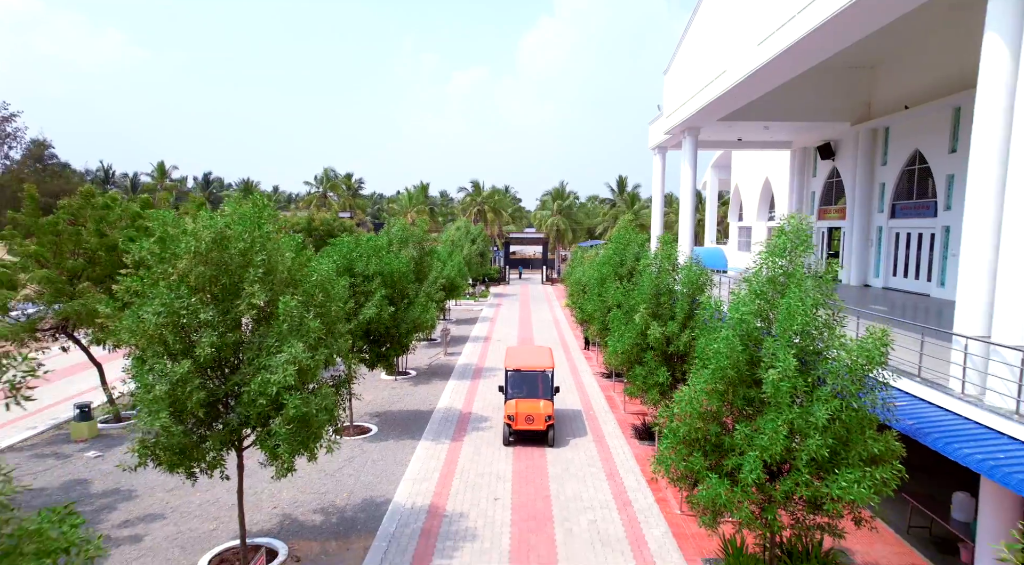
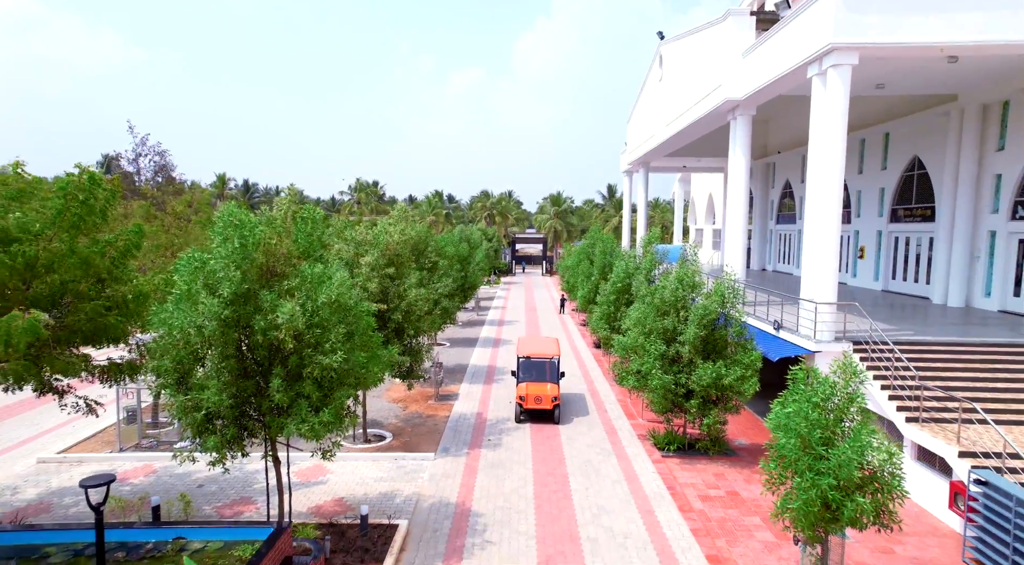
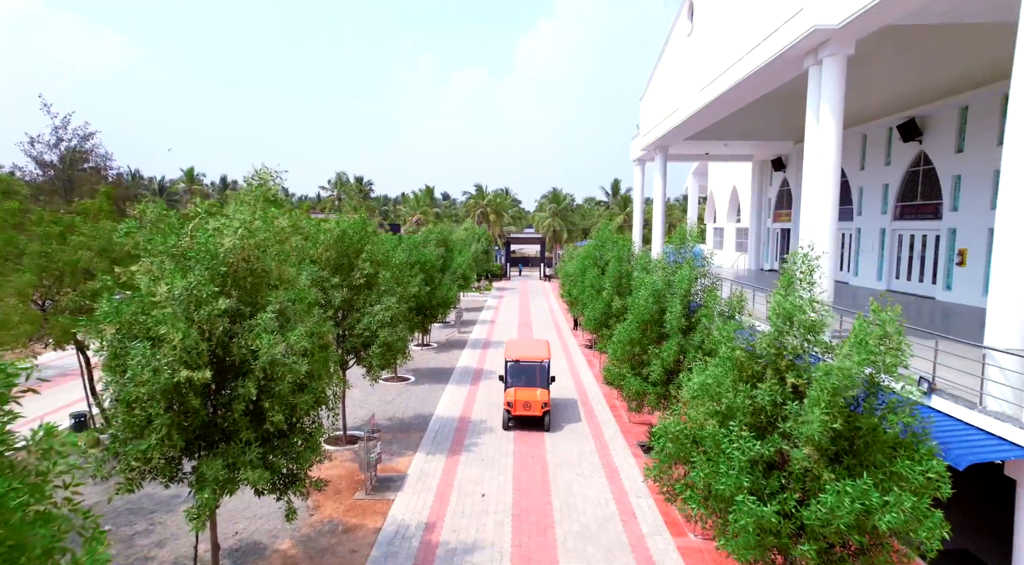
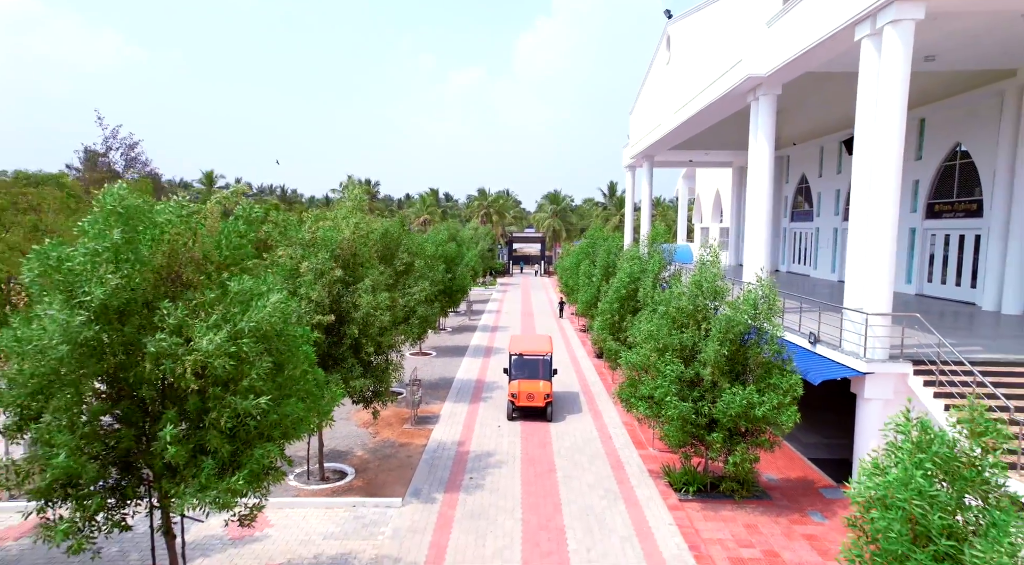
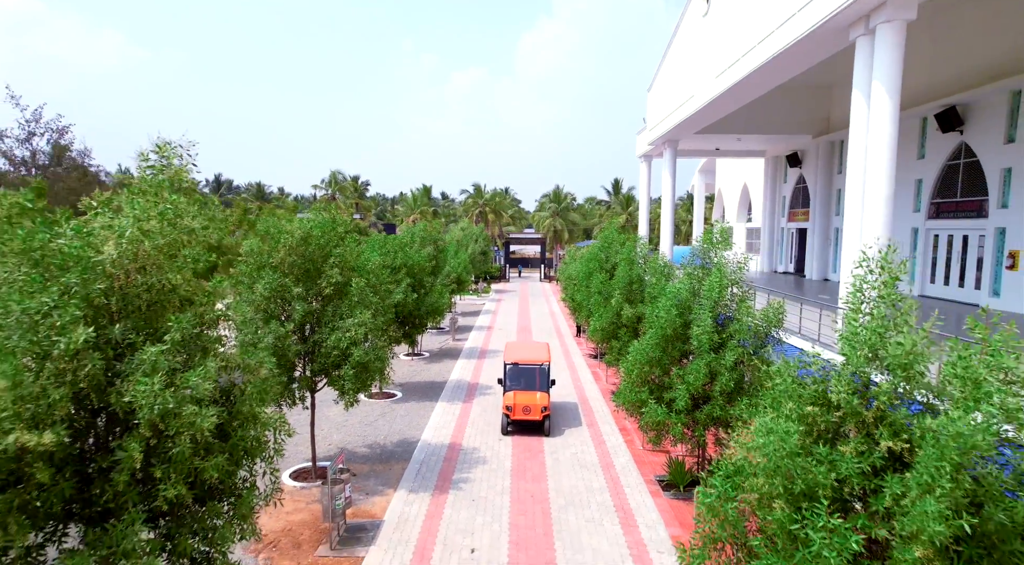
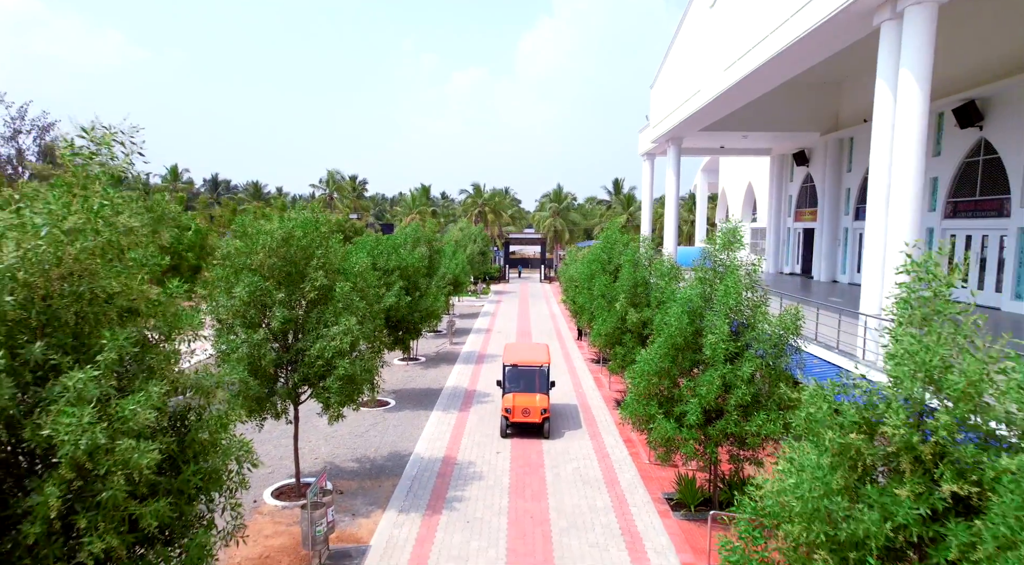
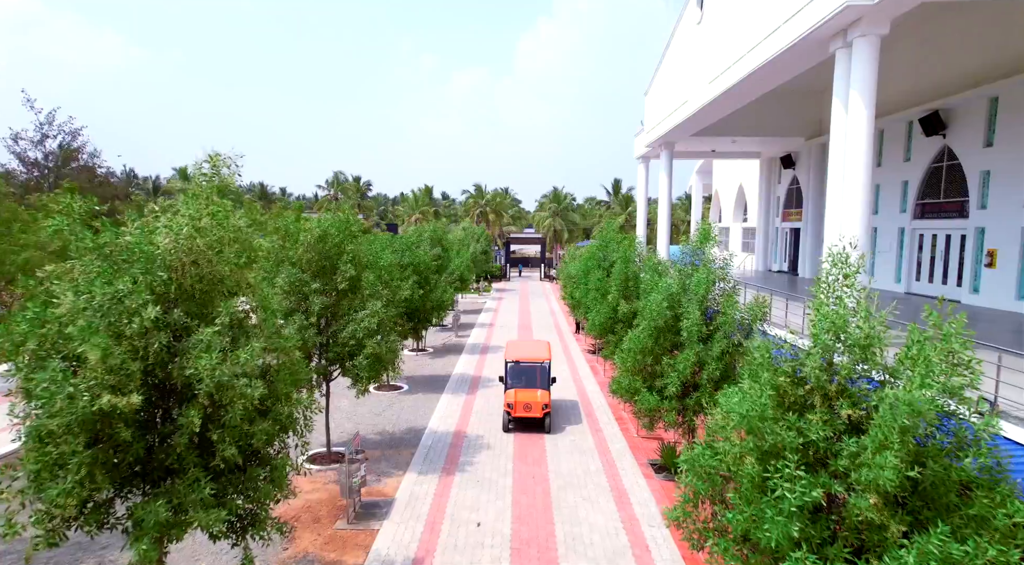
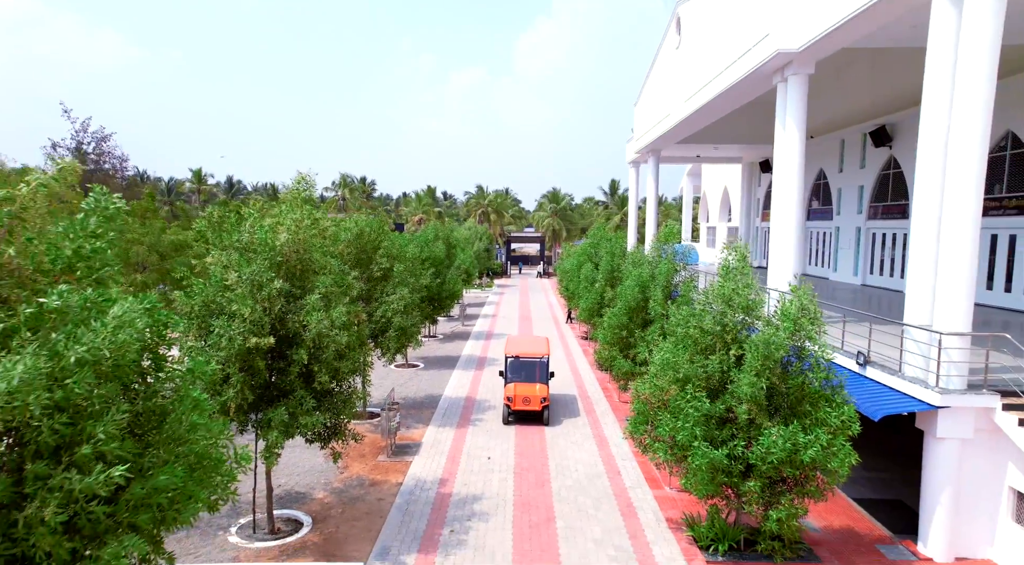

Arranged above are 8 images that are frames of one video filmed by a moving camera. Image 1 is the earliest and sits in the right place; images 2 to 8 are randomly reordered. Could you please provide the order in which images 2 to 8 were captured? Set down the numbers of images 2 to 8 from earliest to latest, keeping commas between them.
6, 5, 7, 3, 8, 4, 2
